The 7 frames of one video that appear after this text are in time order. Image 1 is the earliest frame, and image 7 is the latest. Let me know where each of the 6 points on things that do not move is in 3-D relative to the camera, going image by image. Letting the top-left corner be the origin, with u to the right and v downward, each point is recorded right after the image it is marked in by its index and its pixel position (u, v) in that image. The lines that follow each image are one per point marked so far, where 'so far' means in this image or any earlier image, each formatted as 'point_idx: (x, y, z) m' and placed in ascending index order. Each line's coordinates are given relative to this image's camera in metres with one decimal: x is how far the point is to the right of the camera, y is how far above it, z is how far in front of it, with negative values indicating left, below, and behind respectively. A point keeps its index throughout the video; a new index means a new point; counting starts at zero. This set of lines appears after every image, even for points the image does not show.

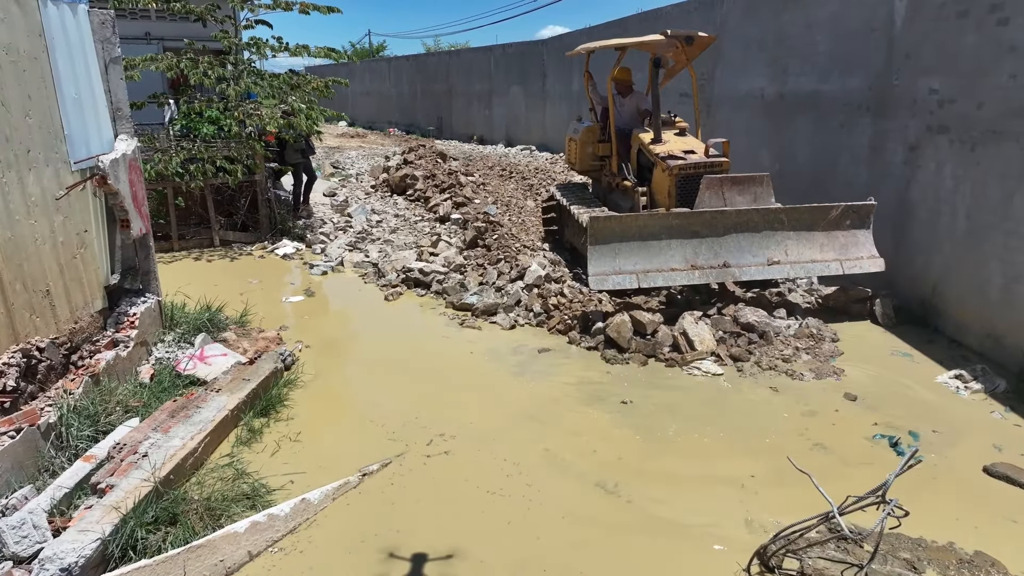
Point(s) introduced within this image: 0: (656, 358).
0: (+1.1, -0.6, +5.0) m
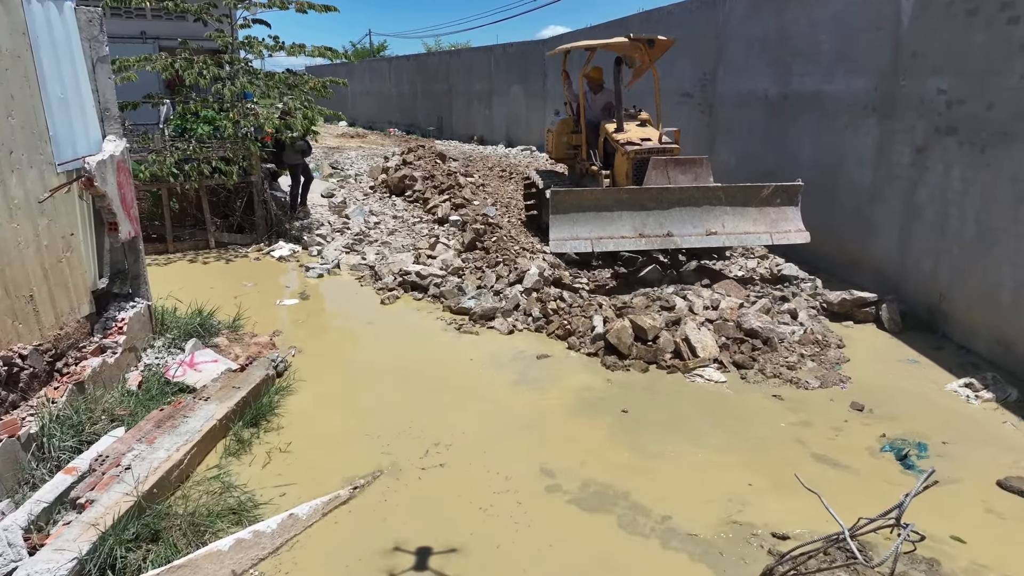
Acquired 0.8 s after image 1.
0: (+1.1, -0.6, +4.9) m
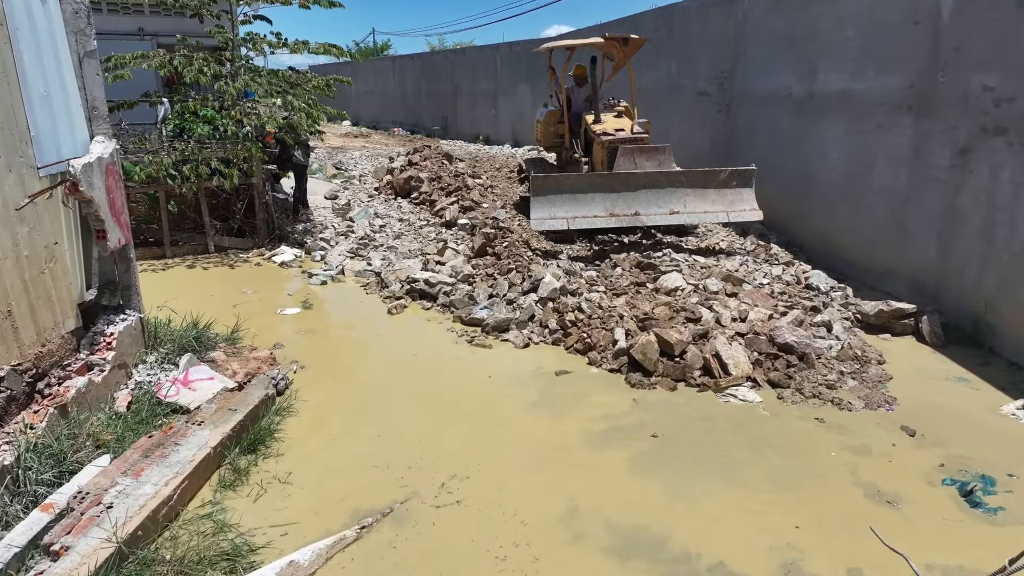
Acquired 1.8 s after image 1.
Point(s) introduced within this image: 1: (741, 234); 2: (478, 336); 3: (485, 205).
0: (+1.2, -0.7, +4.5) m
1: (+3.0, +0.7, +8.3) m
2: (-0.3, -0.4, +5.4) m
3: (-0.4, +1.2, +9.0) m
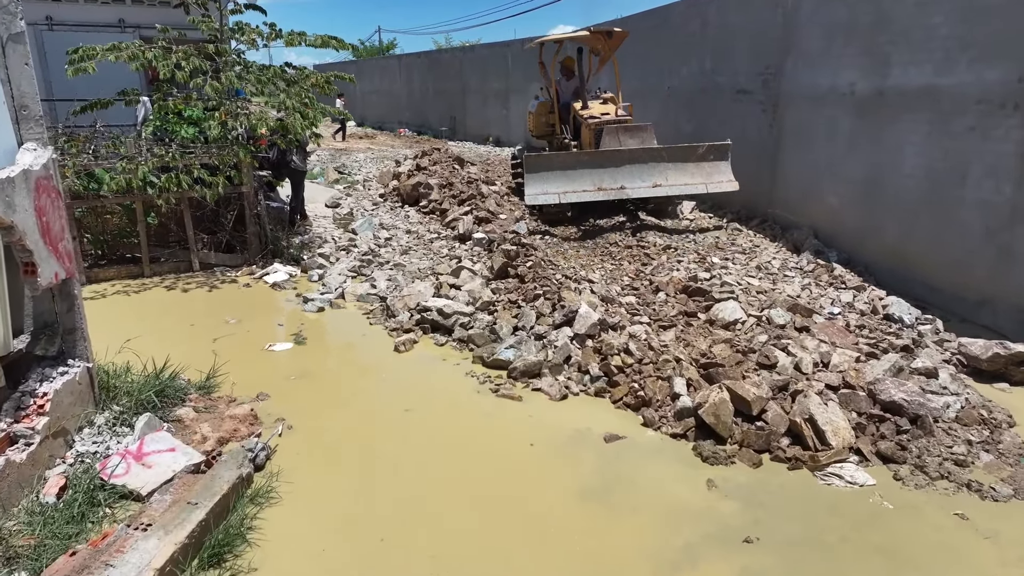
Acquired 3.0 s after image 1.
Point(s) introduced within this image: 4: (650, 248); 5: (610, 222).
0: (+1.5, -0.9, +3.6) m
1: (+3.2, +0.4, +7.3) m
2: (-0.1, -0.7, +4.5) m
3: (-0.1, +0.9, +8.1) m
4: (+1.6, +0.5, +7.2) m
5: (+1.3, +0.9, +8.4) m
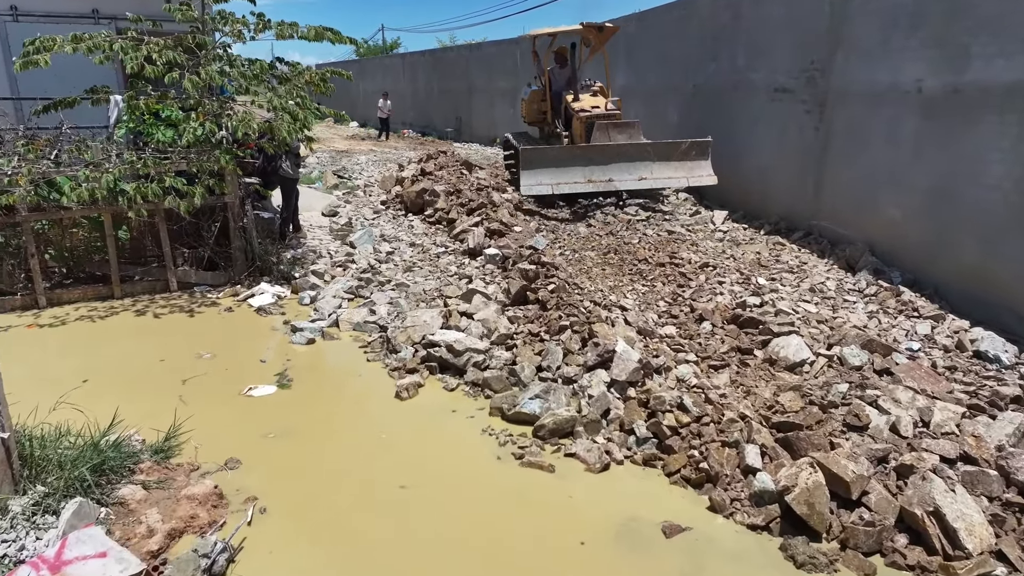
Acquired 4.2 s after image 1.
0: (+1.6, -1.2, +2.7) m
1: (+3.4, +0.2, +6.5) m
2: (+0.1, -0.9, +3.6) m
3: (+0.1, +0.7, +7.3) m
4: (+1.7, +0.2, +6.4) m
5: (+1.5, +0.6, +7.5) m
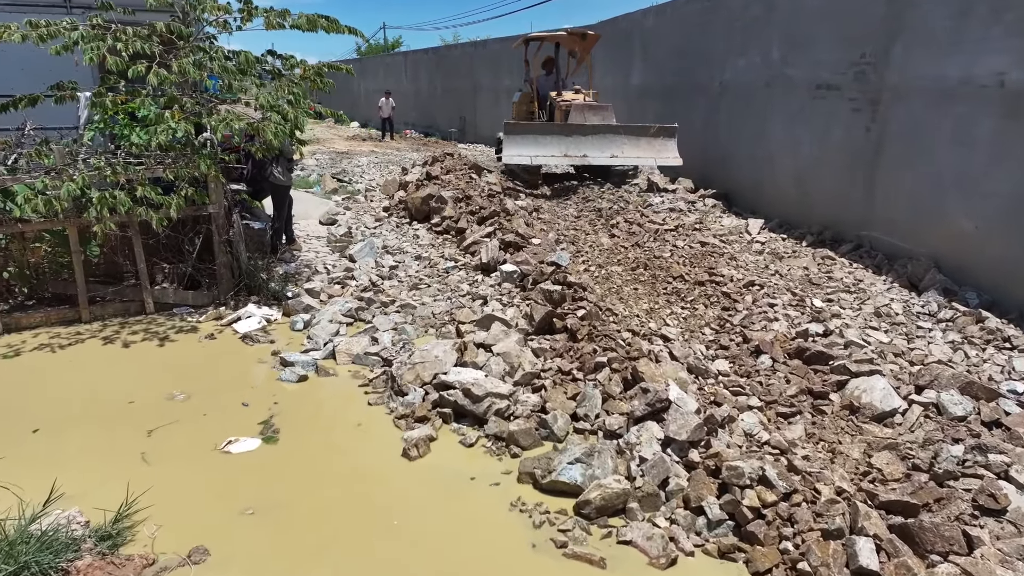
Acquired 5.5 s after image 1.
0: (+1.8, -1.4, +2.0) m
1: (+3.6, 0.0, +5.7) m
2: (+0.3, -1.1, +2.9) m
3: (+0.2, +0.5, +6.5) m
4: (+1.9, 0.0, +5.7) m
5: (+1.6, +0.4, +6.8) m
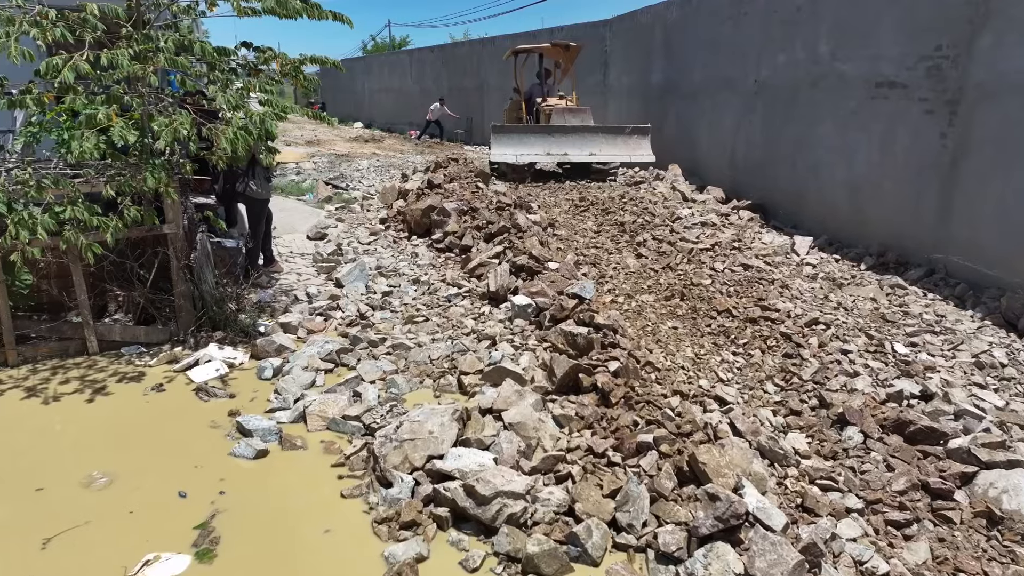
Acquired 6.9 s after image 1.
0: (+1.8, -1.6, +1.0) m
1: (+3.7, -0.3, +4.7) m
2: (+0.3, -1.4, +1.9) m
3: (+0.4, +0.2, +5.6) m
4: (+2.0, -0.3, +4.7) m
5: (+1.8, +0.2, +5.8) m
